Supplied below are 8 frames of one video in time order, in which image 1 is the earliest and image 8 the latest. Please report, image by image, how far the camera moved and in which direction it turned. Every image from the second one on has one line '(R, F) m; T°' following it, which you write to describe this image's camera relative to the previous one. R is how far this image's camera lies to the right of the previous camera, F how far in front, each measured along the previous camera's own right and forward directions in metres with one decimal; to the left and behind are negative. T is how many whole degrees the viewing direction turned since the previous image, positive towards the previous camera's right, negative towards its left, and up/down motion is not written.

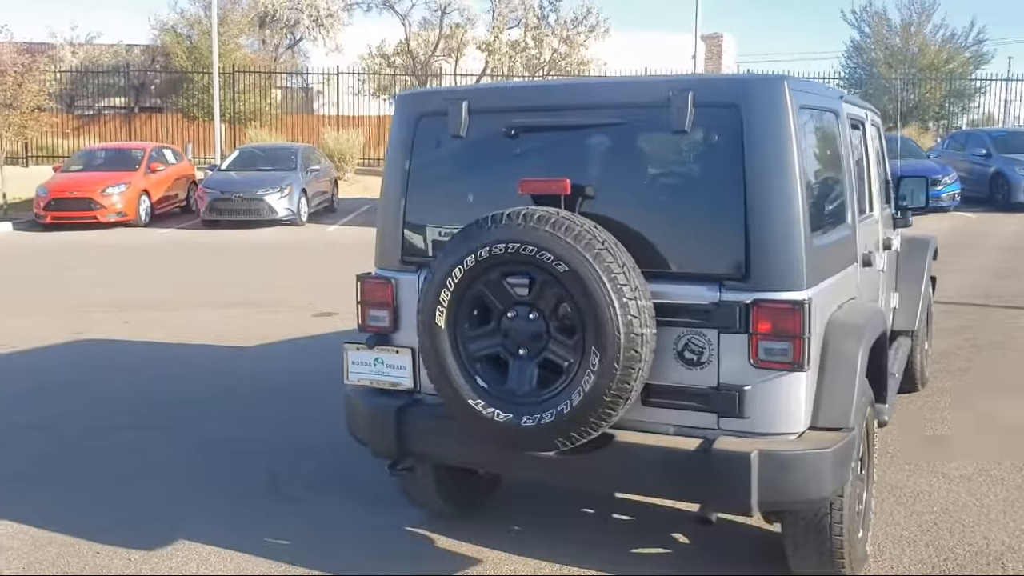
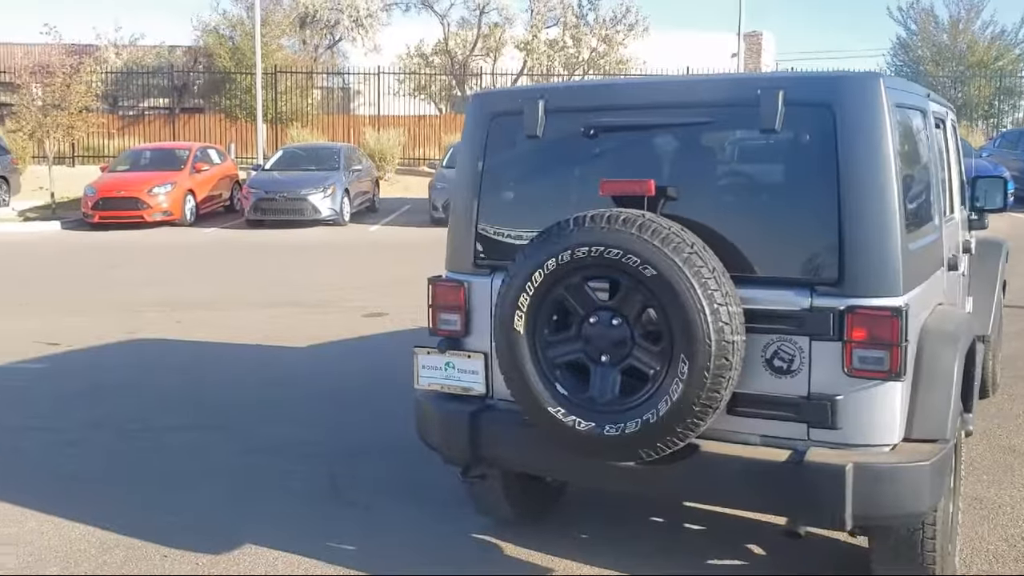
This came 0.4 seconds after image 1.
(-0.2, +0.1) m; -2°
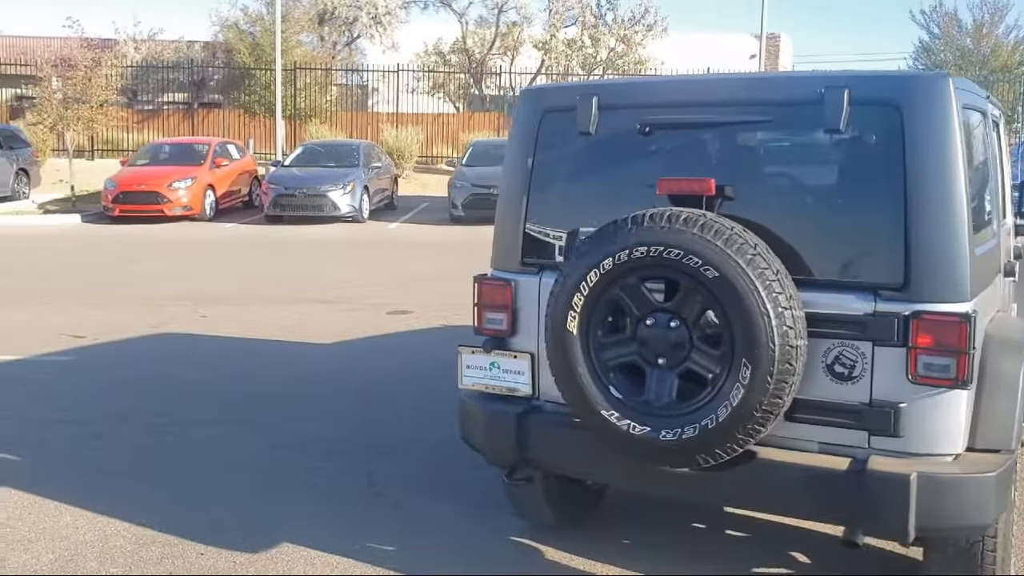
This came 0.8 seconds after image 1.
(-0.2, +0.1) m; -1°
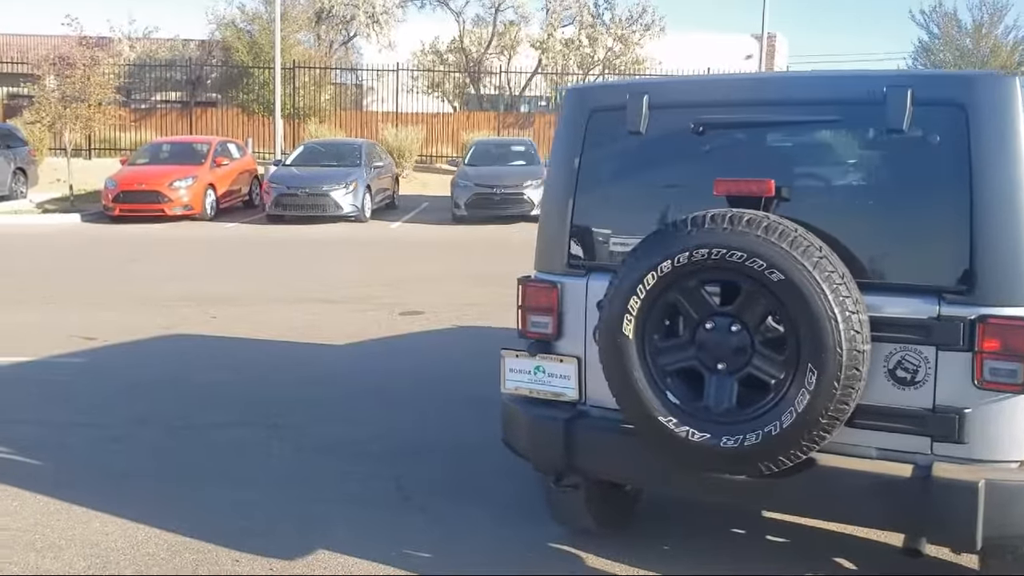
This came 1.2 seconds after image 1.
(-0.2, +0.1) m; 0°
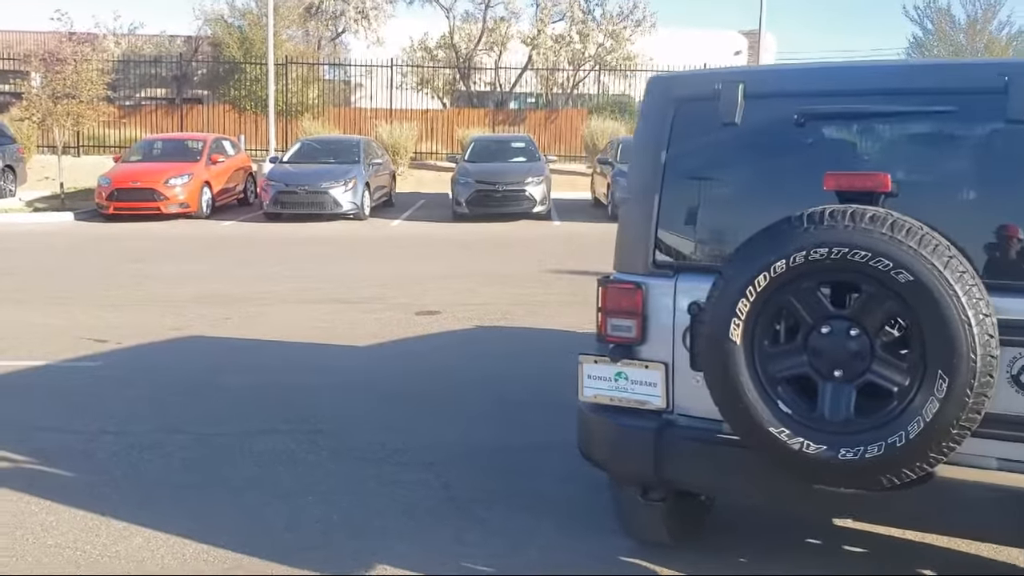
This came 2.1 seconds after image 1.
(-0.4, +0.2) m; +1°
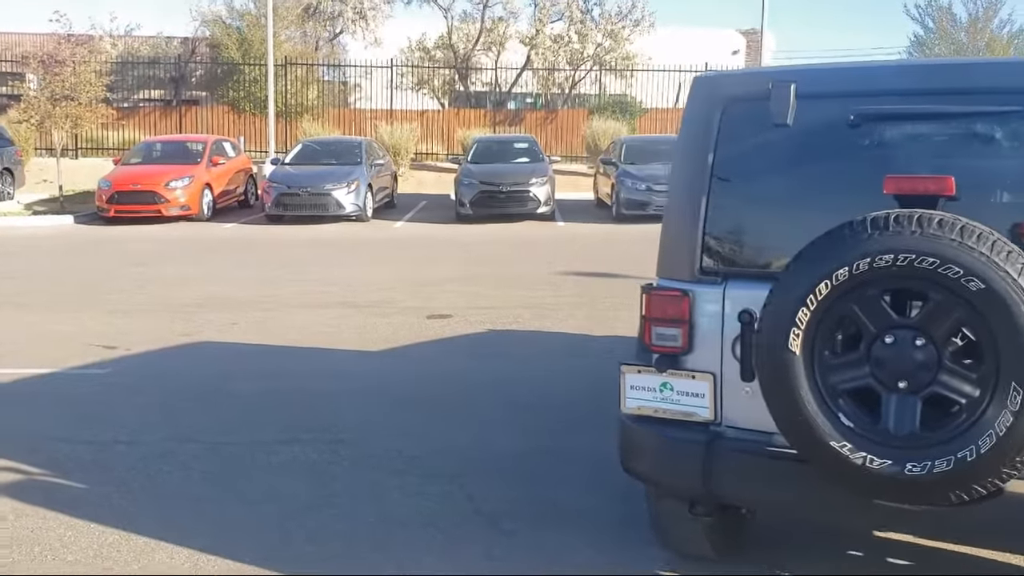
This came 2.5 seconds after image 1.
(-0.2, +0.1) m; 0°
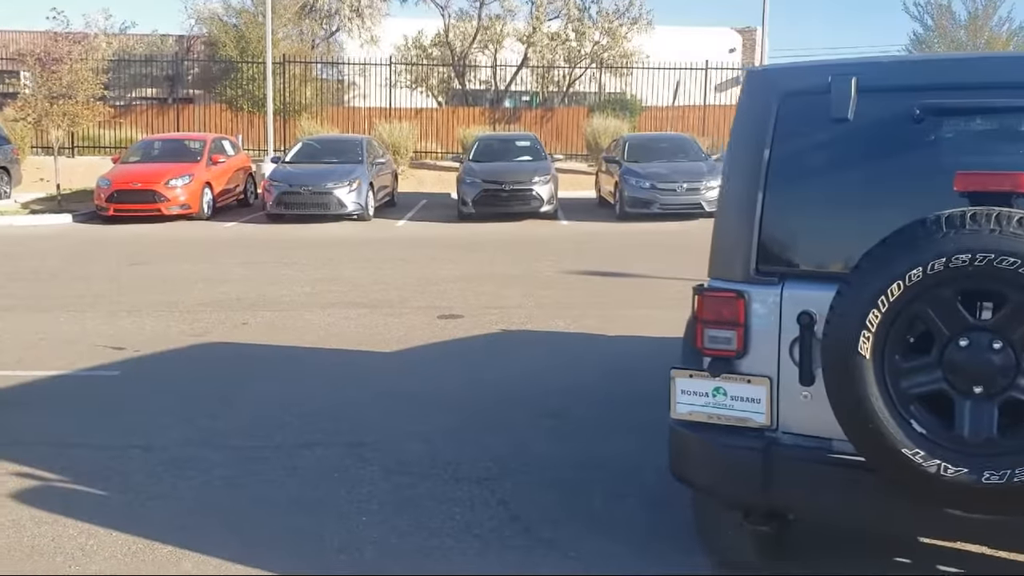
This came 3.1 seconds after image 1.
(-0.2, +0.1) m; 0°
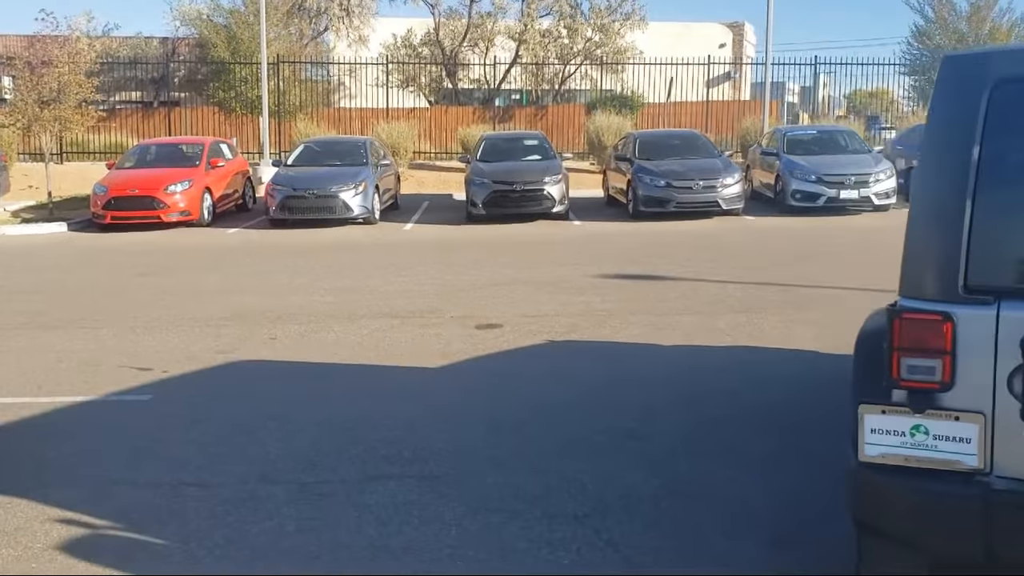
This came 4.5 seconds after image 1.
(-0.6, +0.6) m; +1°
